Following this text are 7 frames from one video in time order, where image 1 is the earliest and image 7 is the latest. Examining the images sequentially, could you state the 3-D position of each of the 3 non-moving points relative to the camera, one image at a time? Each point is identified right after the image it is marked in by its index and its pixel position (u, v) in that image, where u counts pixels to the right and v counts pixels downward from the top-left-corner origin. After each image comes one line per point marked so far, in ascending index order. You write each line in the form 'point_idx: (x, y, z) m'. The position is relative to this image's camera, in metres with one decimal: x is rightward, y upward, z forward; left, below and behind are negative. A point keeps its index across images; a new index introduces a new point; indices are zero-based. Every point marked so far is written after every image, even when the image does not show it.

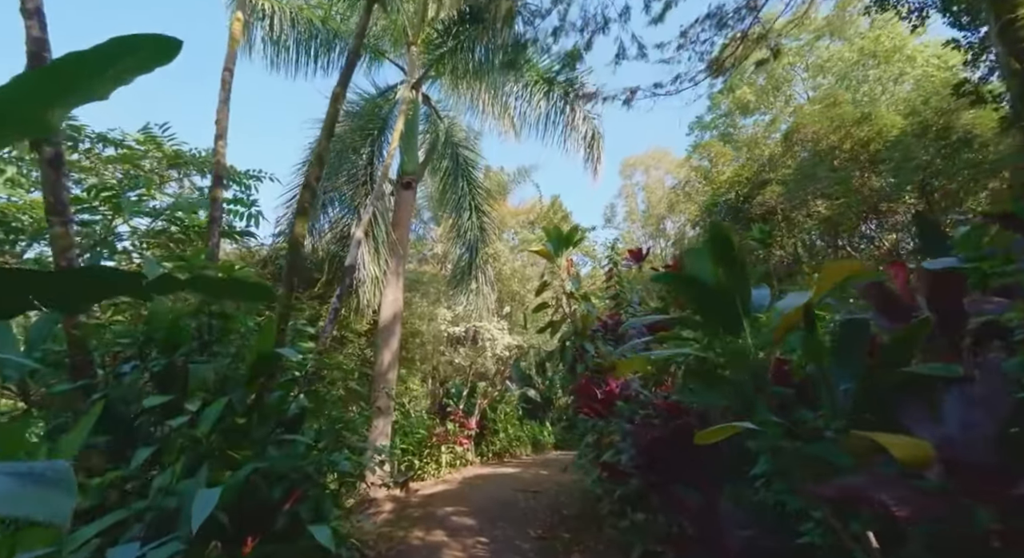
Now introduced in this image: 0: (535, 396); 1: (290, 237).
0: (+0.4, -2.2, +11.7) m
1: (-1.0, +0.2, +2.7) m
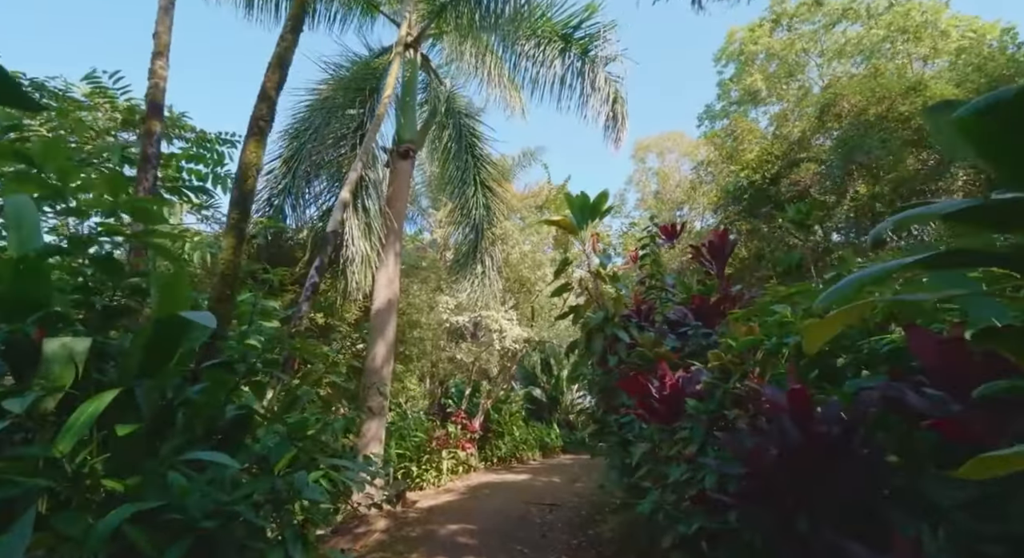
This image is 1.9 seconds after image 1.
0: (+0.5, -2.1, +10.9) m
1: (-0.9, +0.4, +1.9) m
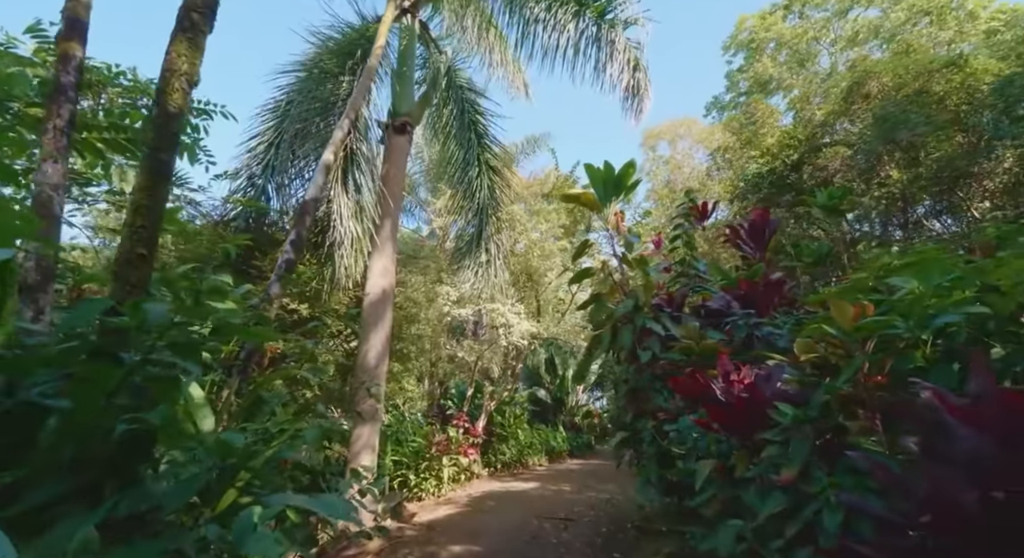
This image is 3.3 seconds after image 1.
0: (+0.6, -2.0, +10.4) m
1: (-0.8, +0.5, +1.4) m
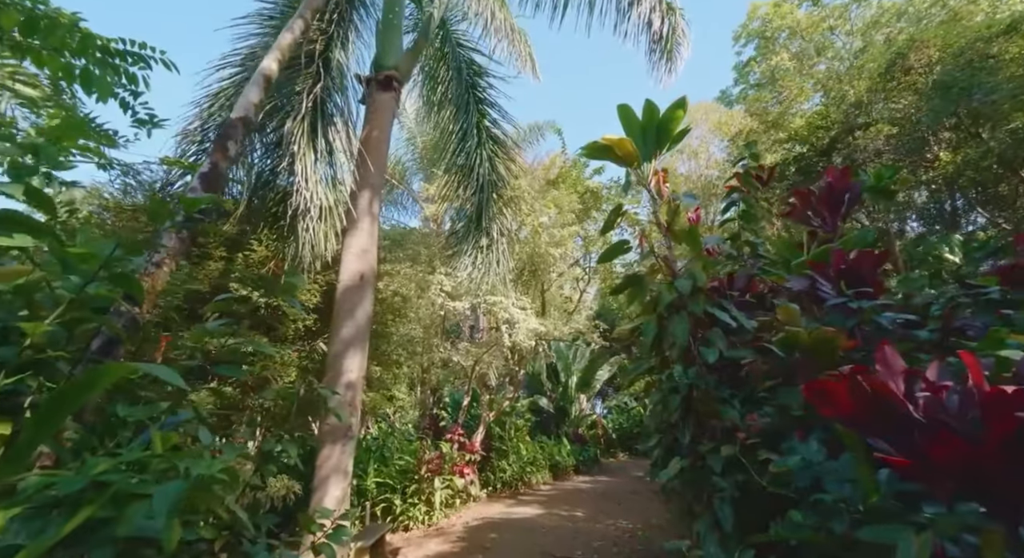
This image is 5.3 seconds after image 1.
0: (+0.6, -2.0, +9.5) m
1: (-0.7, +0.6, +0.5) m
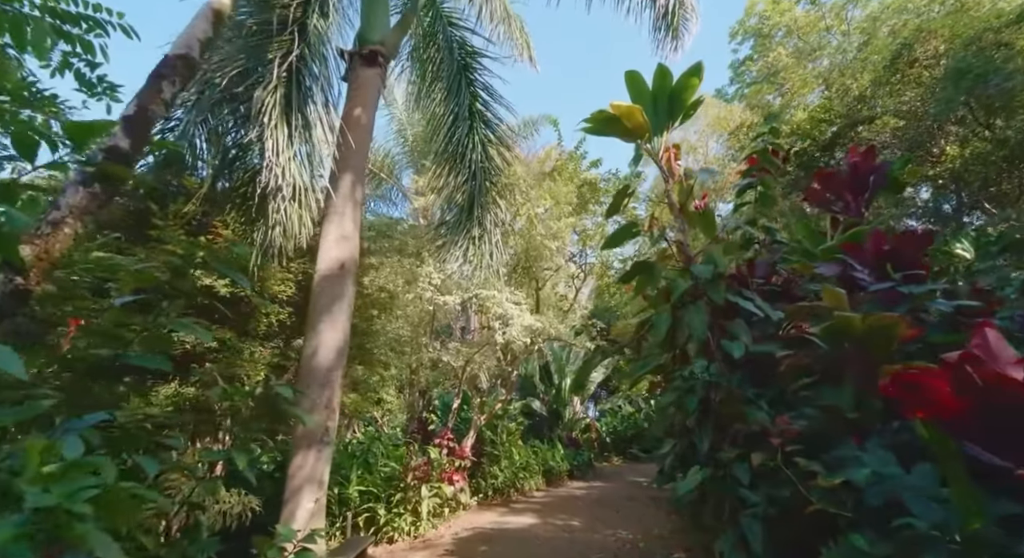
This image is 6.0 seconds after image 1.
0: (+0.4, -1.9, +9.2) m
1: (-0.7, +0.7, +0.2) m
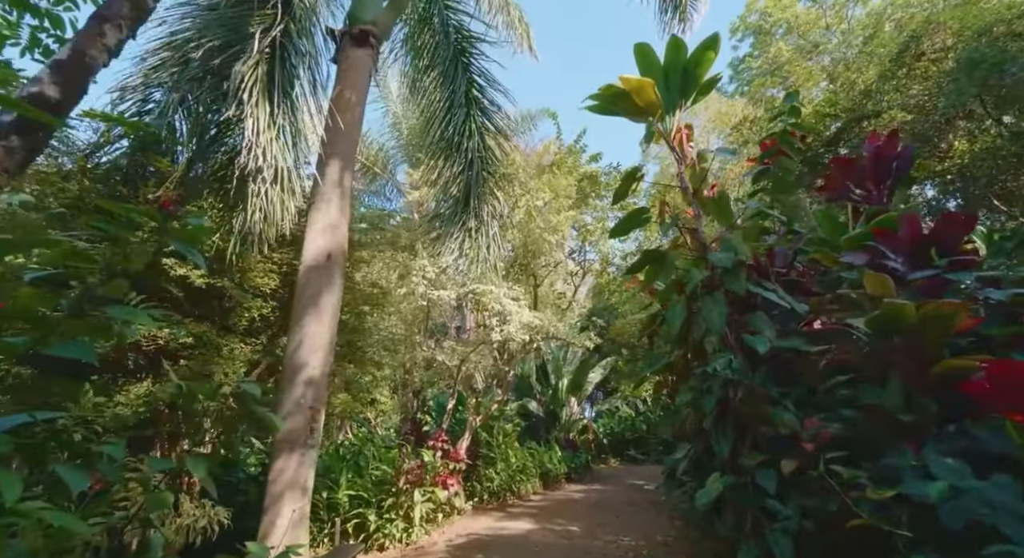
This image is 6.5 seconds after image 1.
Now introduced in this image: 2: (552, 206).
0: (+0.4, -1.9, +9.0) m
1: (-0.7, +0.7, 0.0) m
2: (+0.5, +0.9, +7.5) m
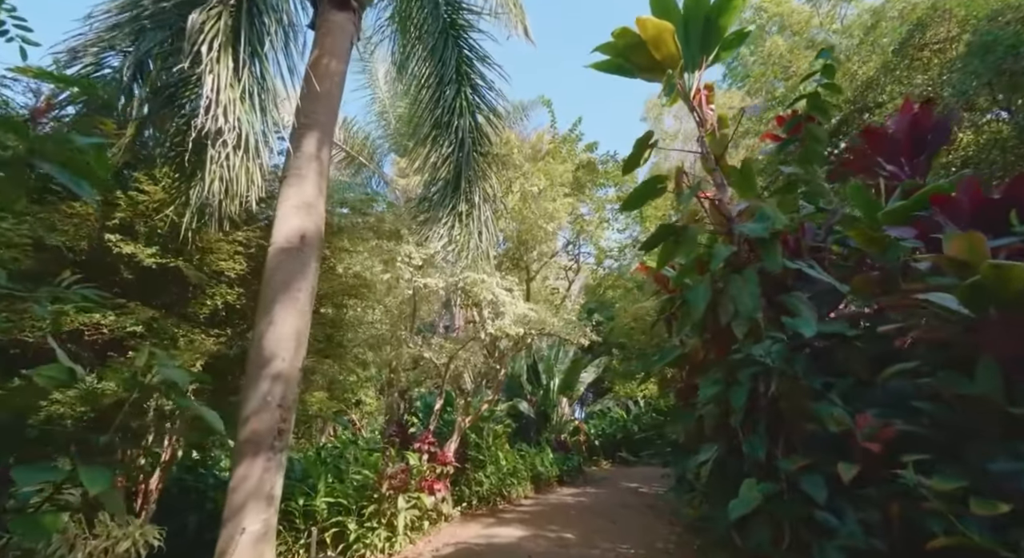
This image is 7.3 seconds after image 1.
0: (+0.2, -1.9, +8.7) m
1: (-0.7, +0.8, -0.3) m
2: (+0.4, +0.9, +7.2) m
